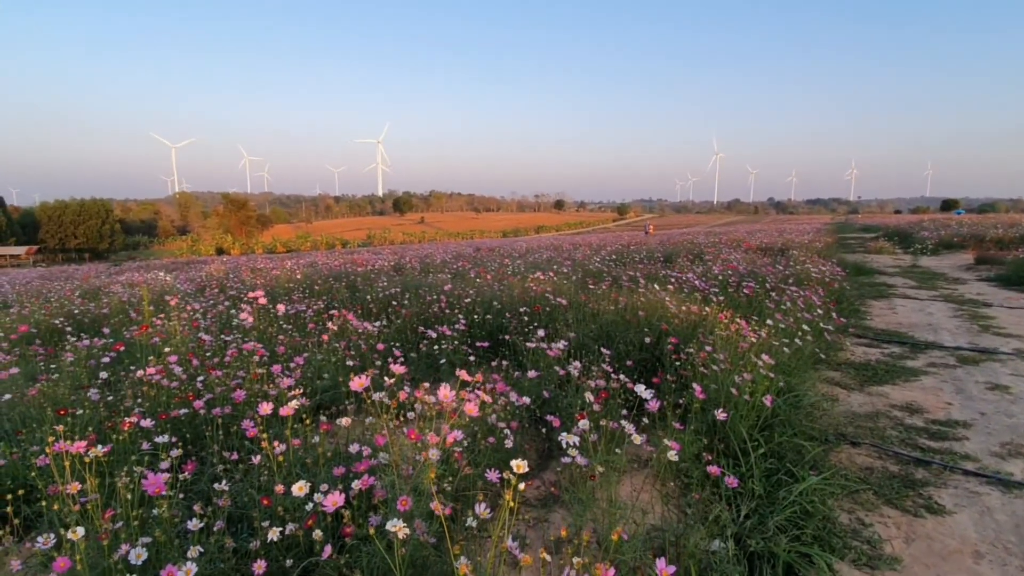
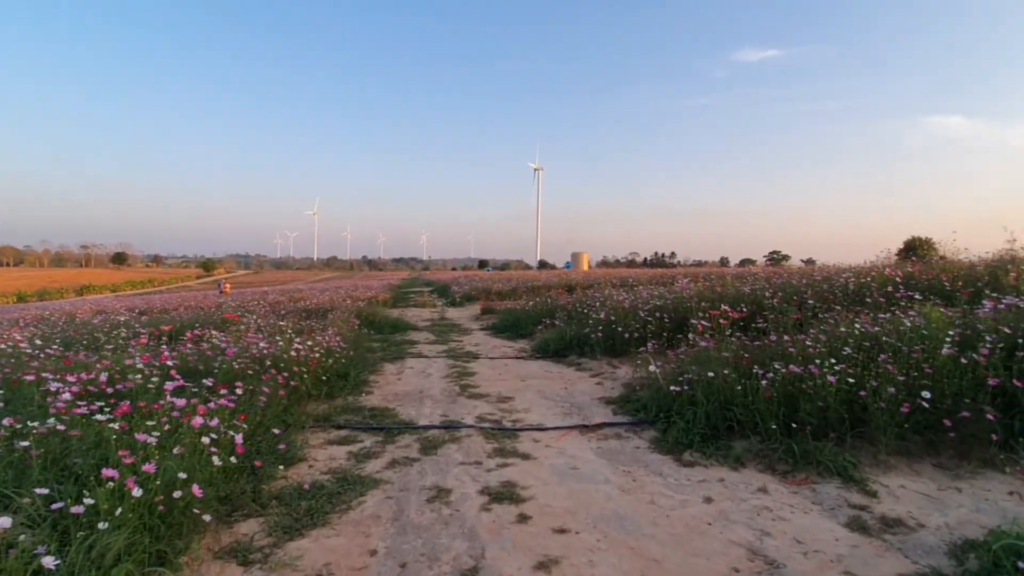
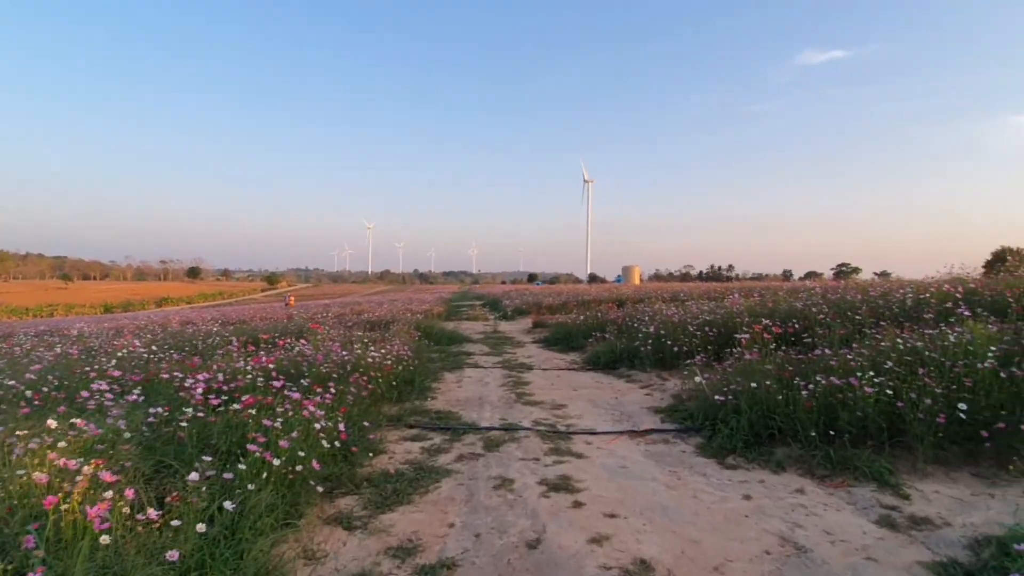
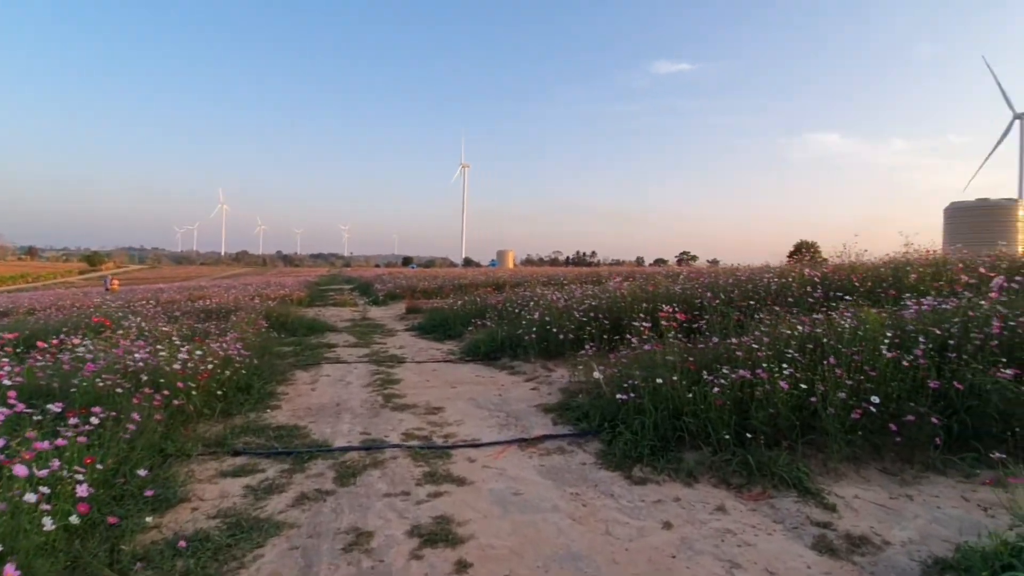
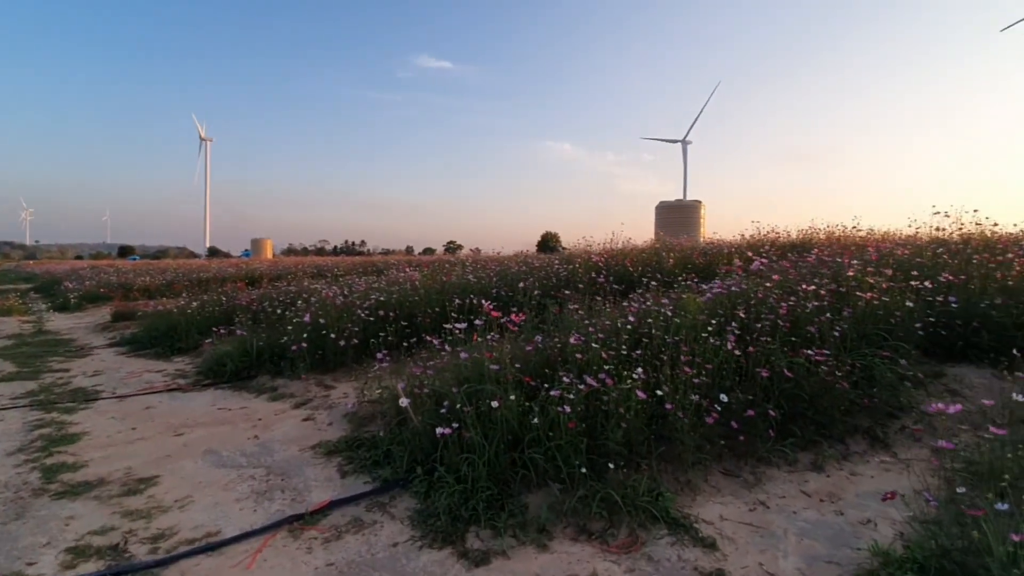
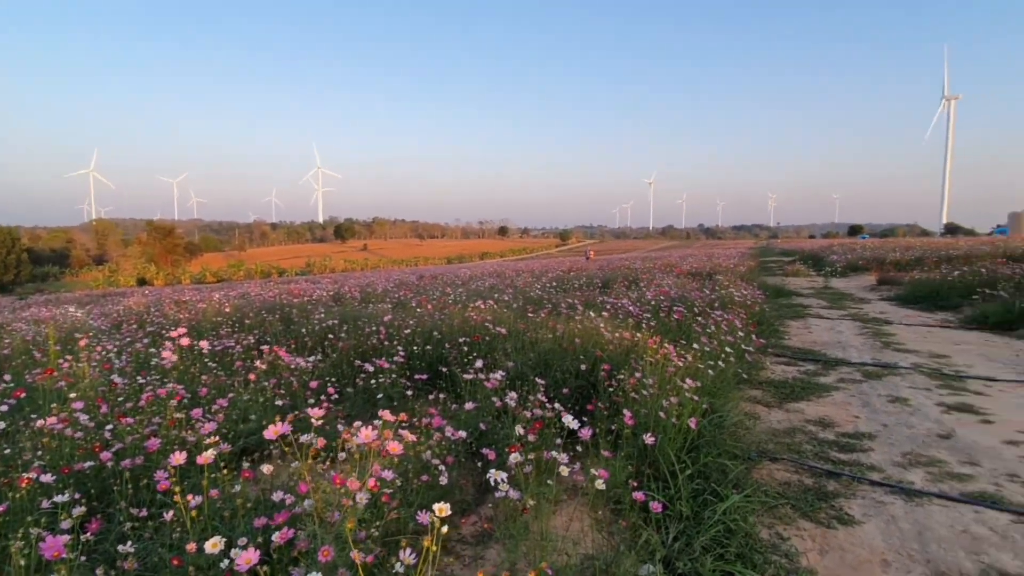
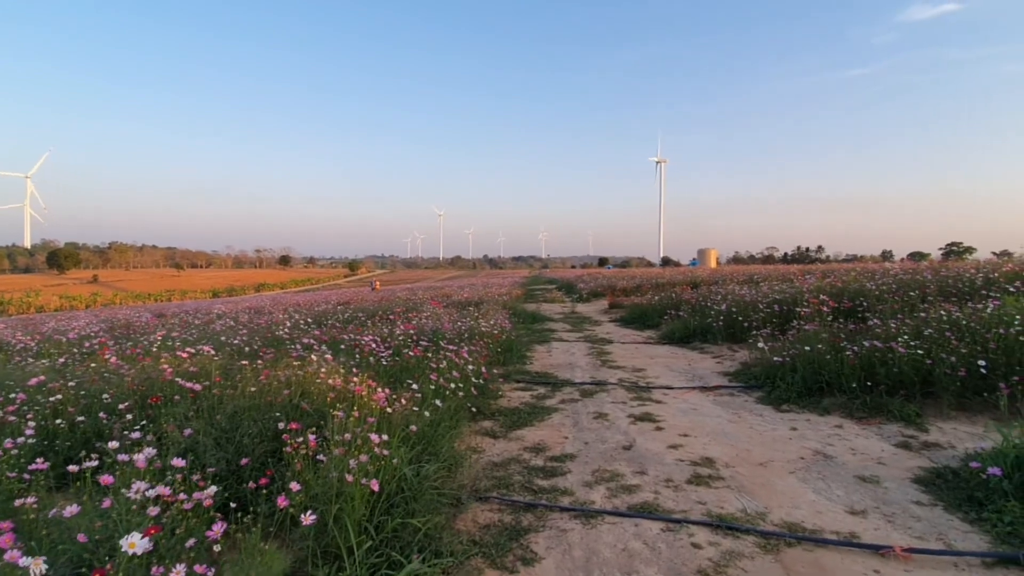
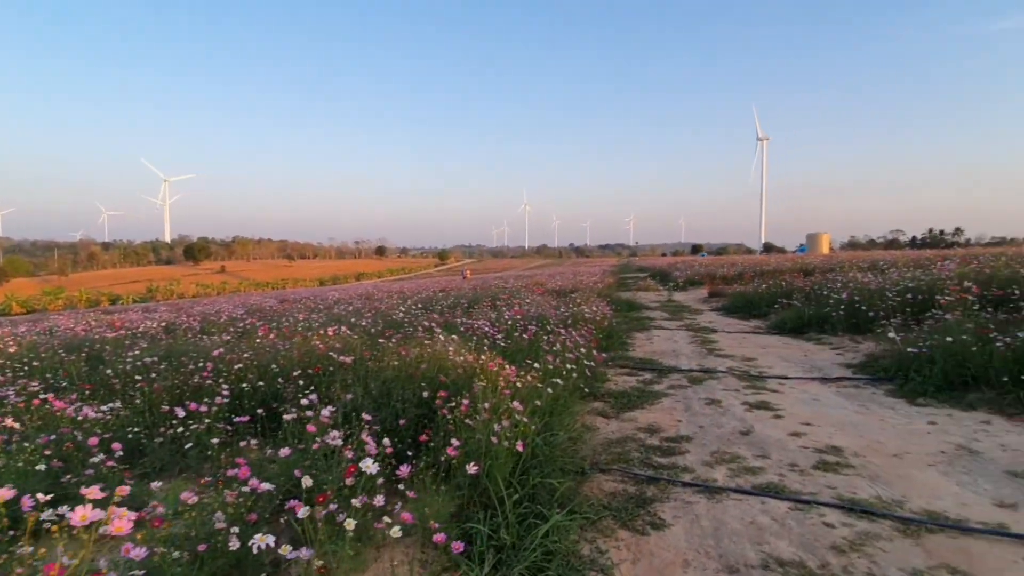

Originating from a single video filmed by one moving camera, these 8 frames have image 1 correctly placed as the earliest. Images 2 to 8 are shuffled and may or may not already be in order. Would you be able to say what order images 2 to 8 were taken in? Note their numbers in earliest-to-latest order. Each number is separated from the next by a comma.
6, 8, 7, 3, 2, 4, 5
